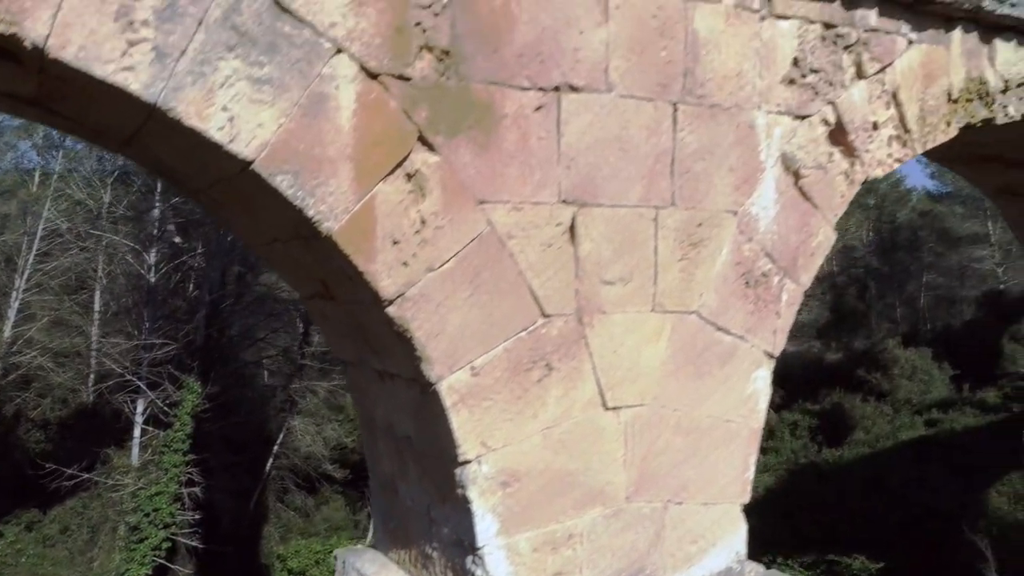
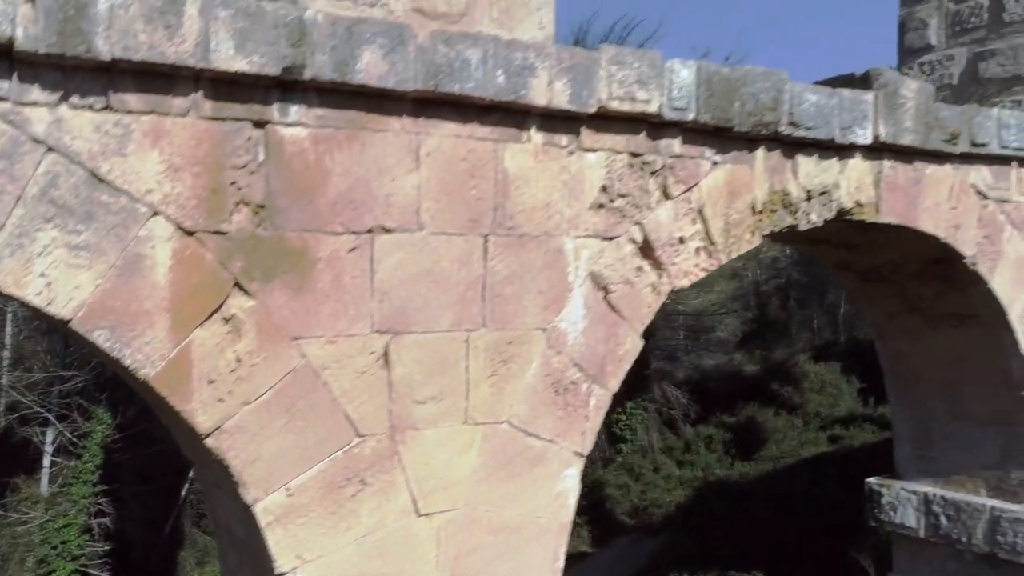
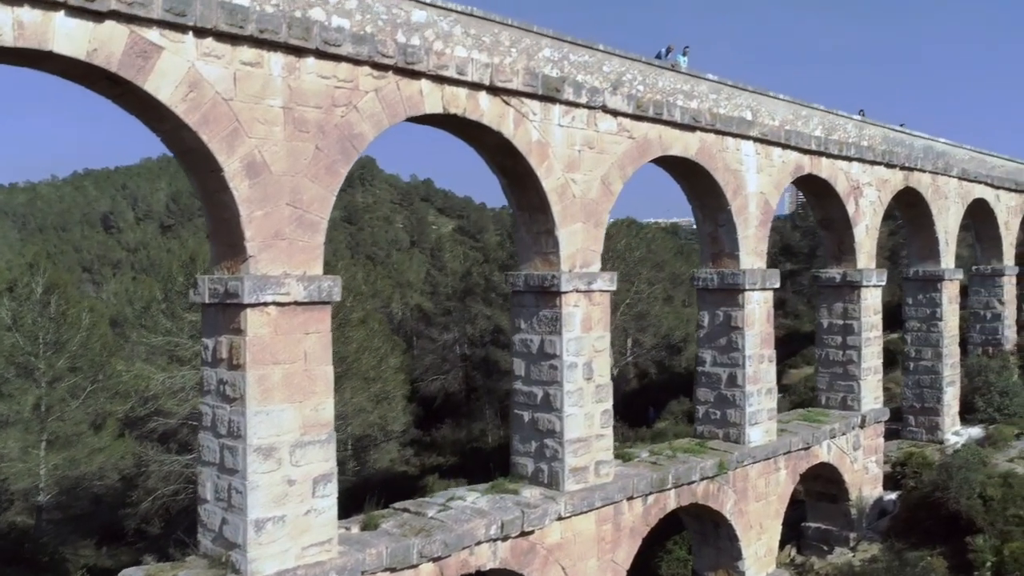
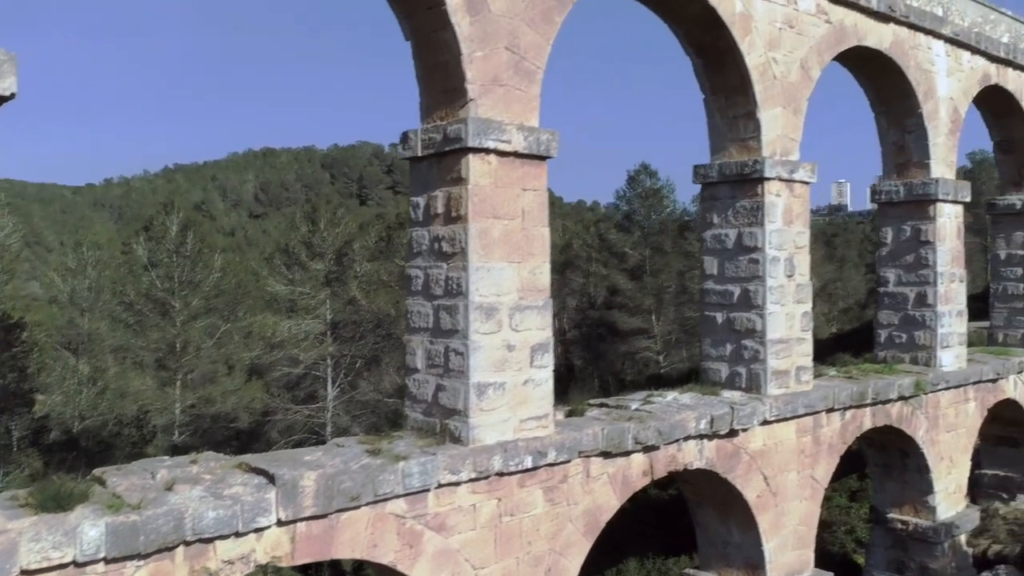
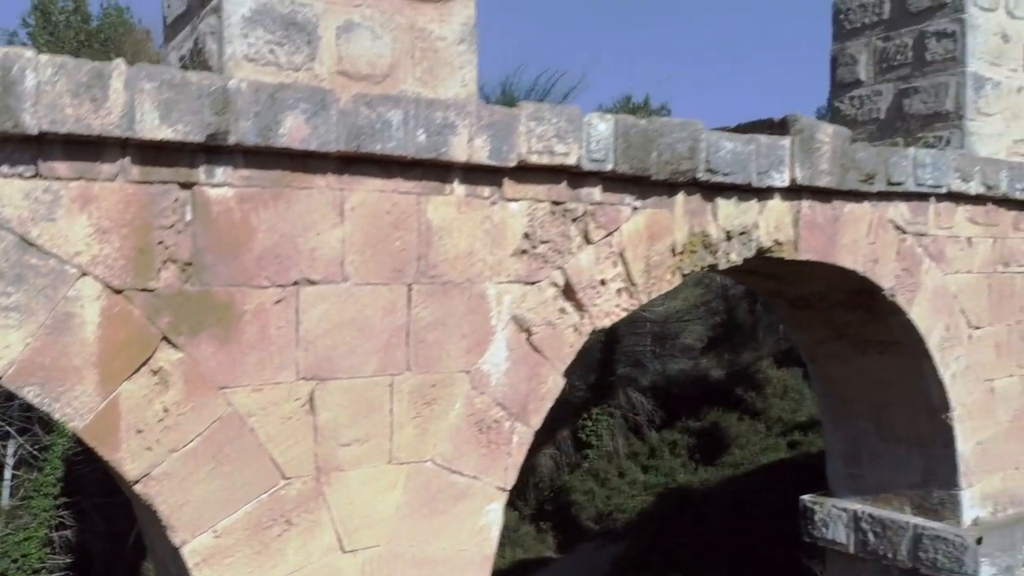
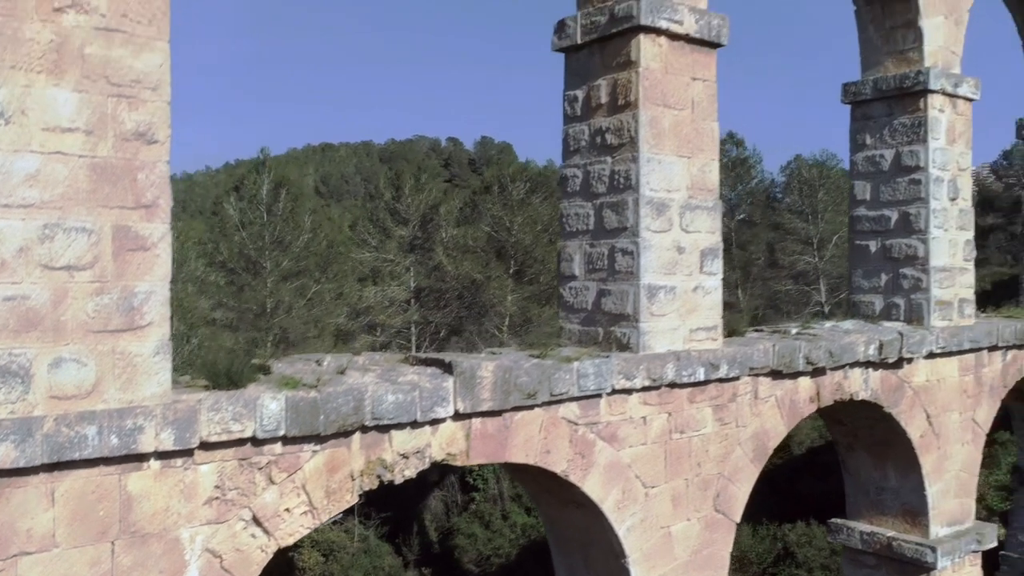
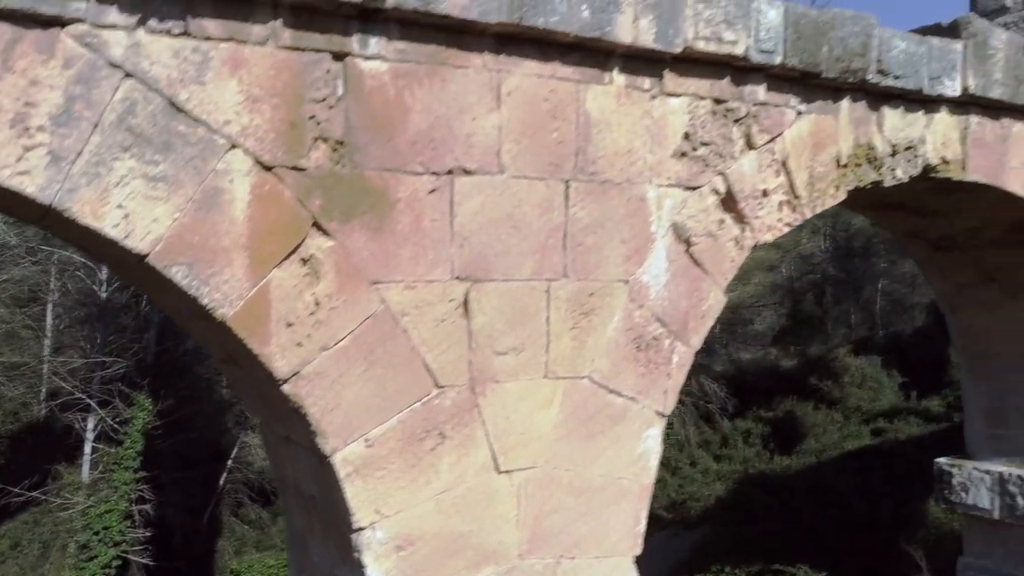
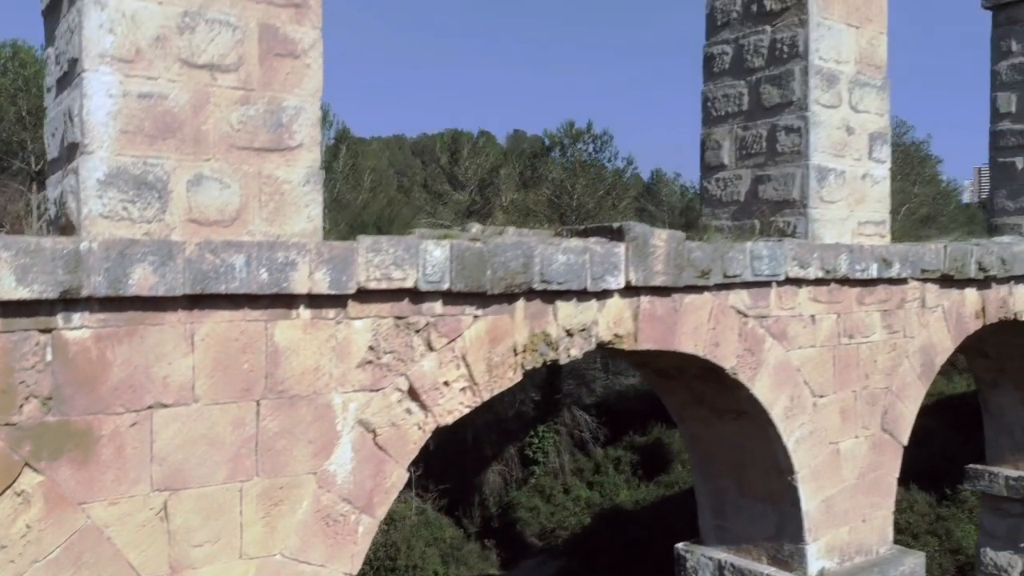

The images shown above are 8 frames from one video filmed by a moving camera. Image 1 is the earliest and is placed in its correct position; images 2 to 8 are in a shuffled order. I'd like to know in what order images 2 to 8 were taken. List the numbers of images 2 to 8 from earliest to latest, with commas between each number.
7, 2, 5, 8, 6, 4, 3
